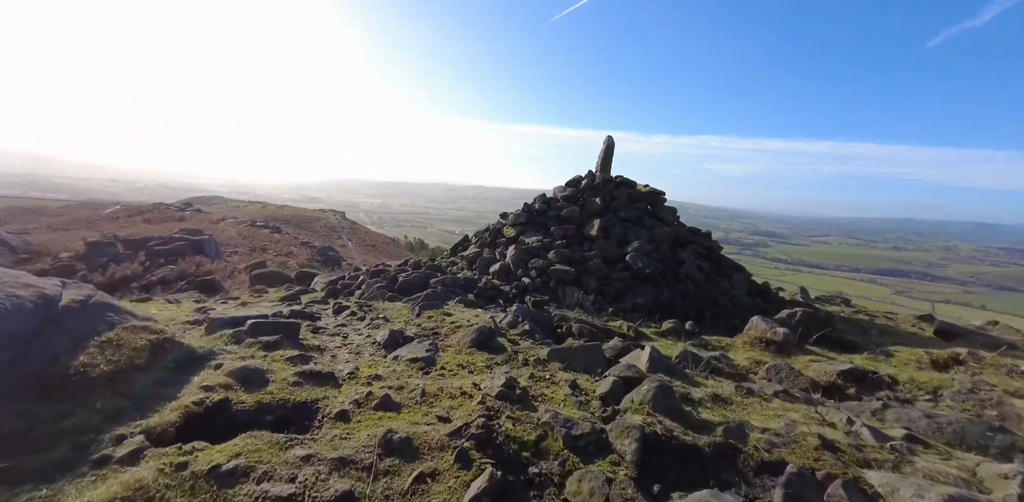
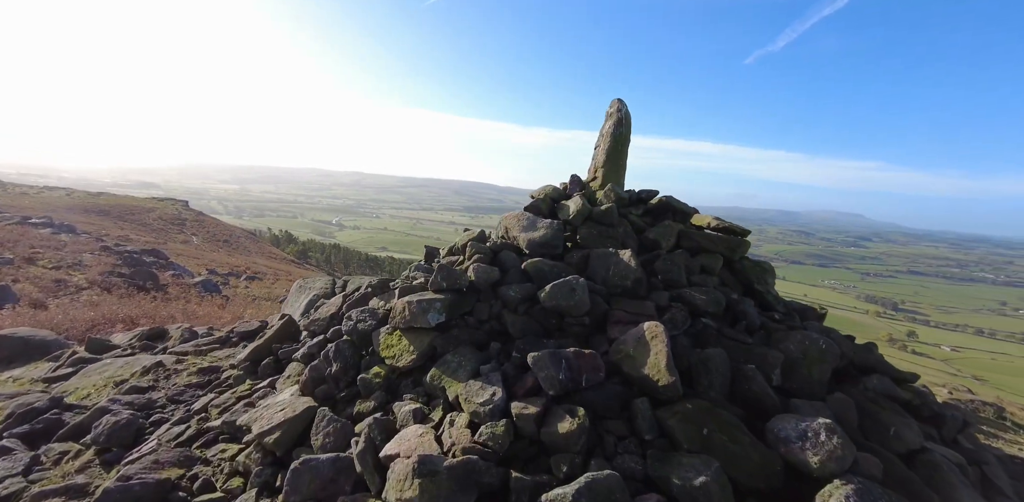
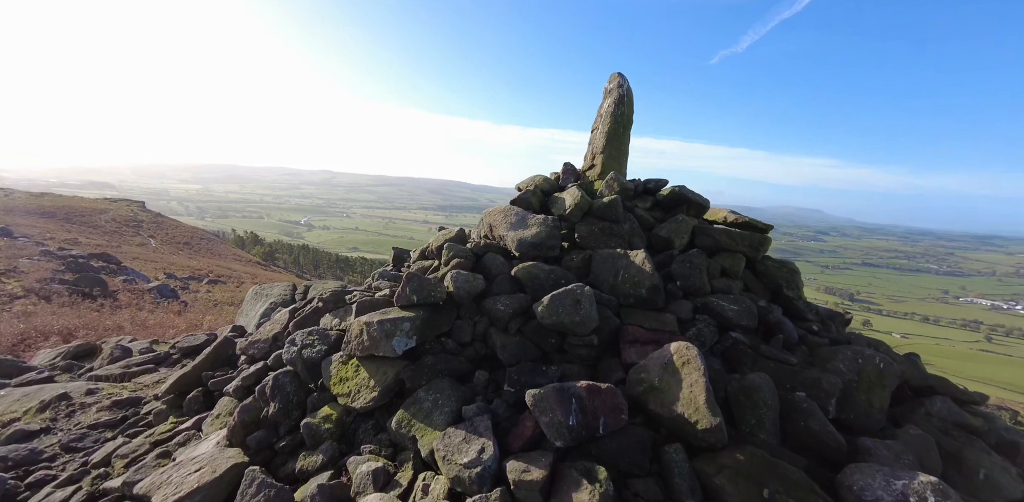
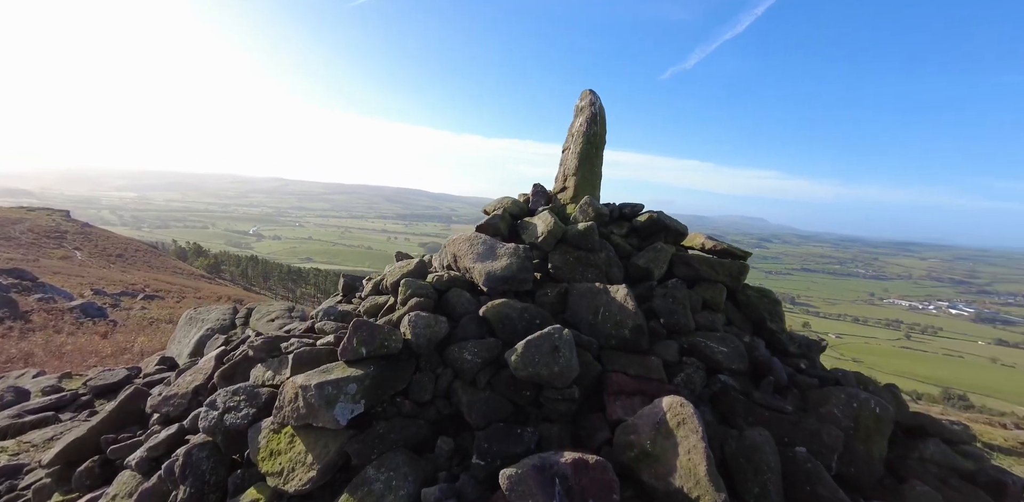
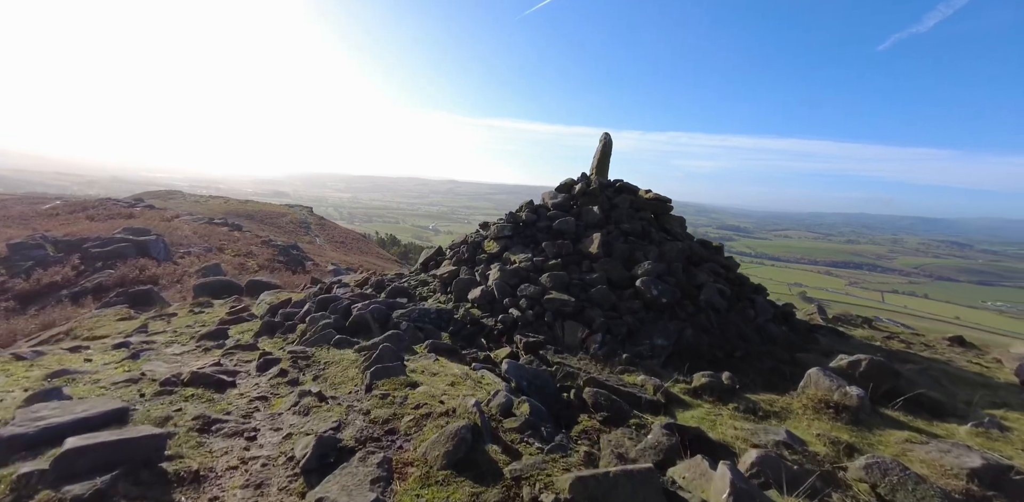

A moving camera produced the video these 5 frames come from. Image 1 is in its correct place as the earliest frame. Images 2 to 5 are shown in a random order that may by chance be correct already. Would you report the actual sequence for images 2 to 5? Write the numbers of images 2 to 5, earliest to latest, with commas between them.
5, 2, 3, 4
